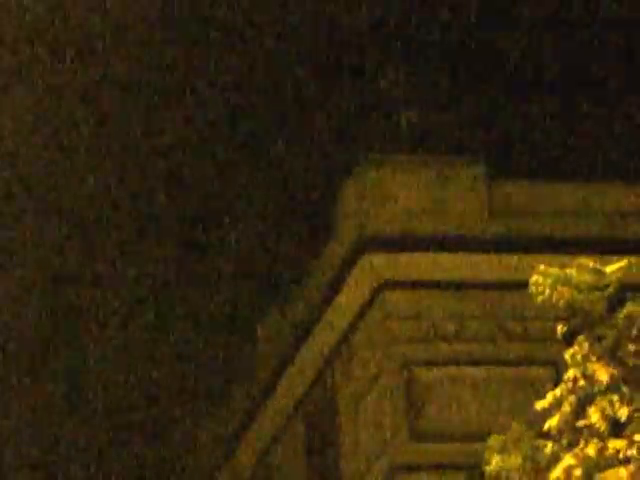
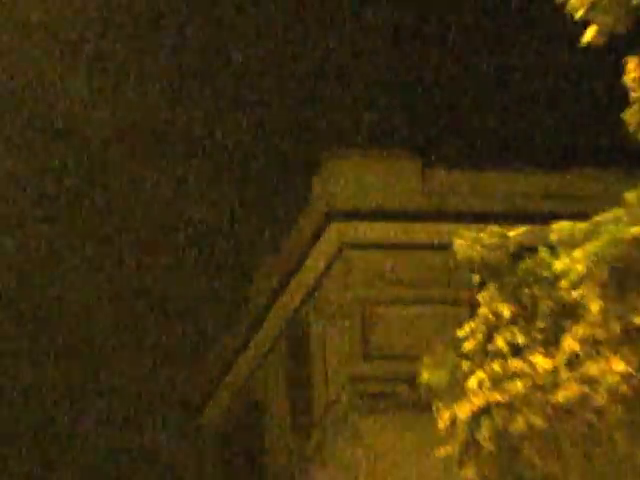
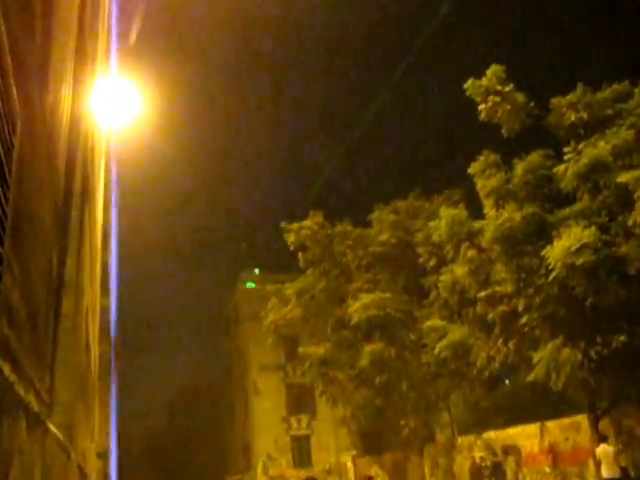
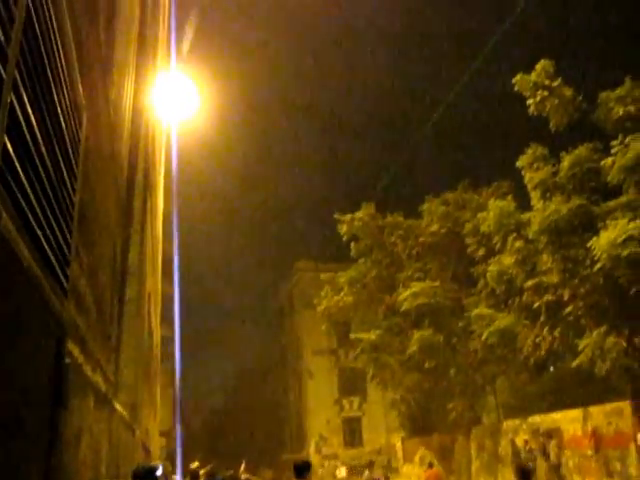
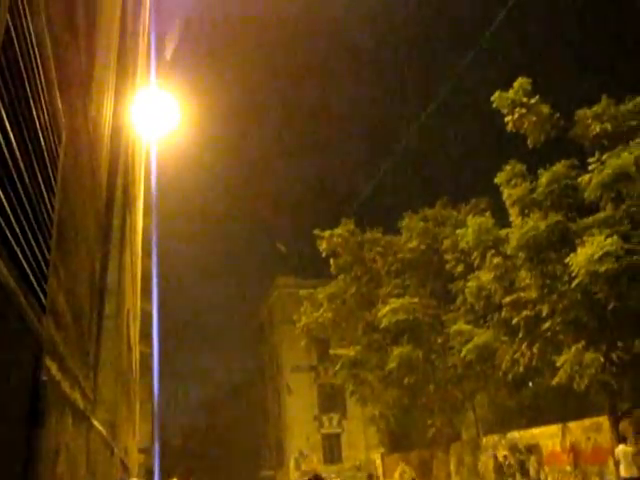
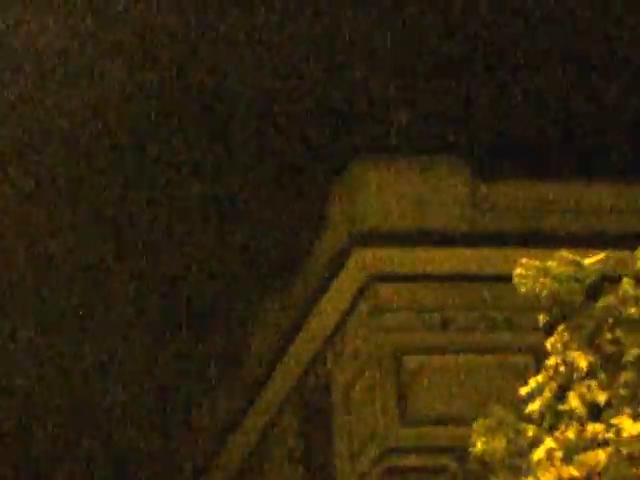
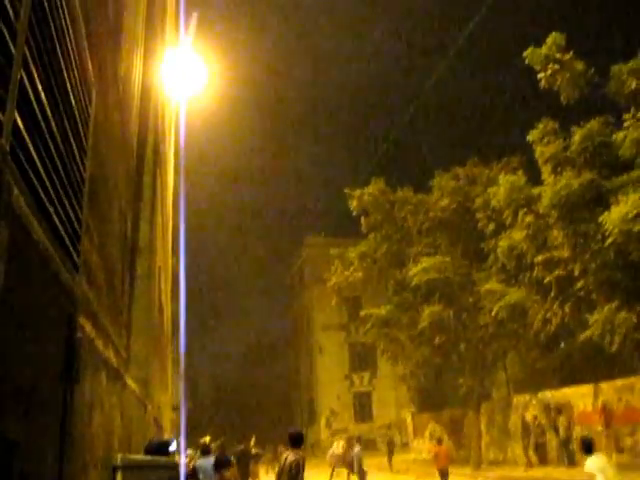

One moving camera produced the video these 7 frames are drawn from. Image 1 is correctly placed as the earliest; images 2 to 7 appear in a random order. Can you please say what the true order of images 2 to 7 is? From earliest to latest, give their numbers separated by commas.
6, 2, 7, 4, 5, 3
